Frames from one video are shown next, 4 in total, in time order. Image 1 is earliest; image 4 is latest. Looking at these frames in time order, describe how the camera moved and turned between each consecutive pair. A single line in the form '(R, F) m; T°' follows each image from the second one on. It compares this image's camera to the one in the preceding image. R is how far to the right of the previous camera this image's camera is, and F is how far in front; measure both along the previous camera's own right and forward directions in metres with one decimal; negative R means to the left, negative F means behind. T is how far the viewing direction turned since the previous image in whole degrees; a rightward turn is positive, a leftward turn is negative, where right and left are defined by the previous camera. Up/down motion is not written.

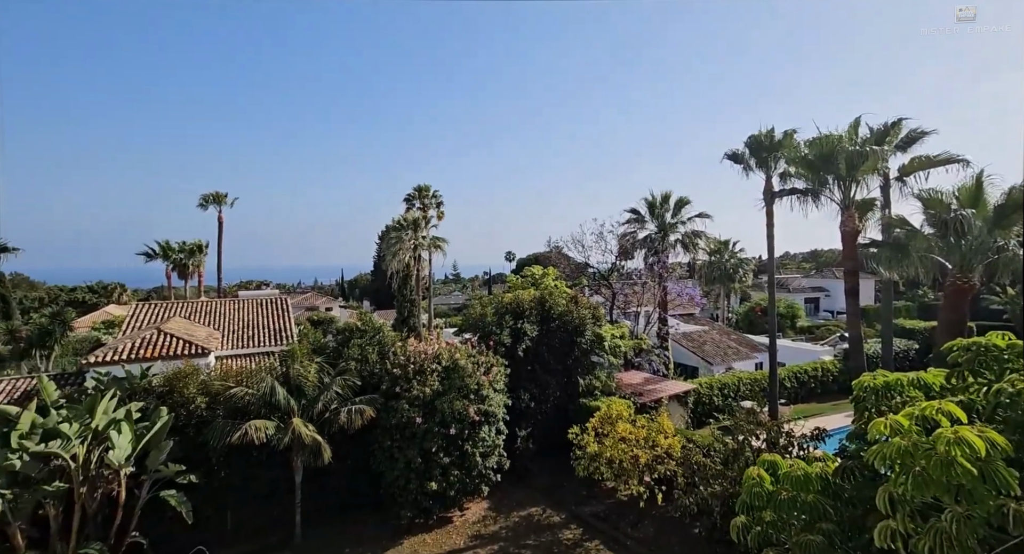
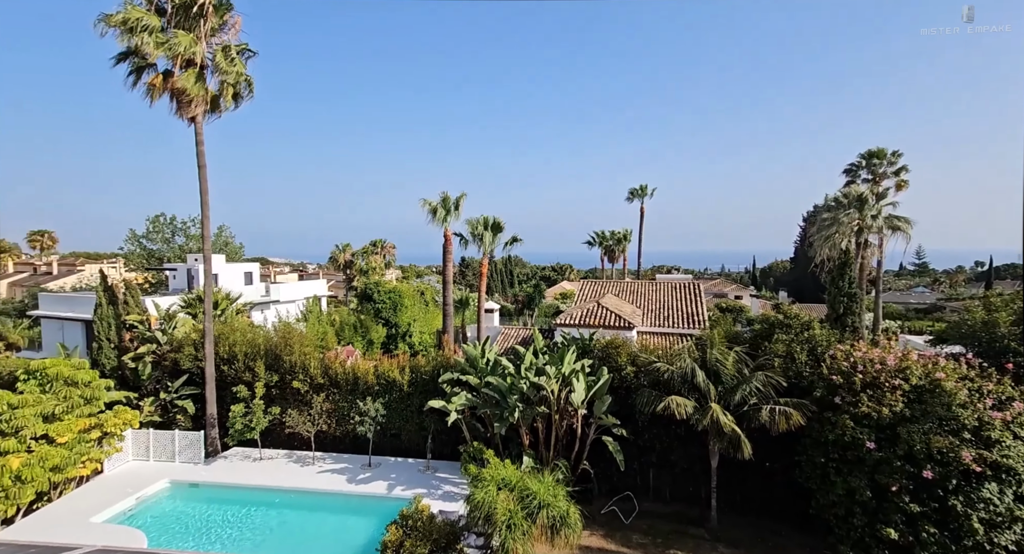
(-1.1, +1.1) m; -43°
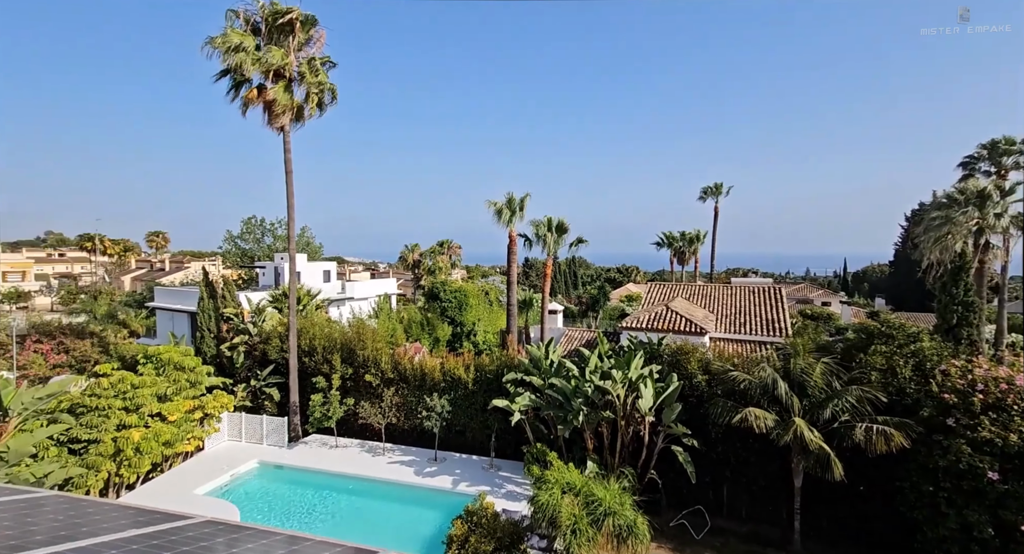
(-0.2, +0.5) m; -7°
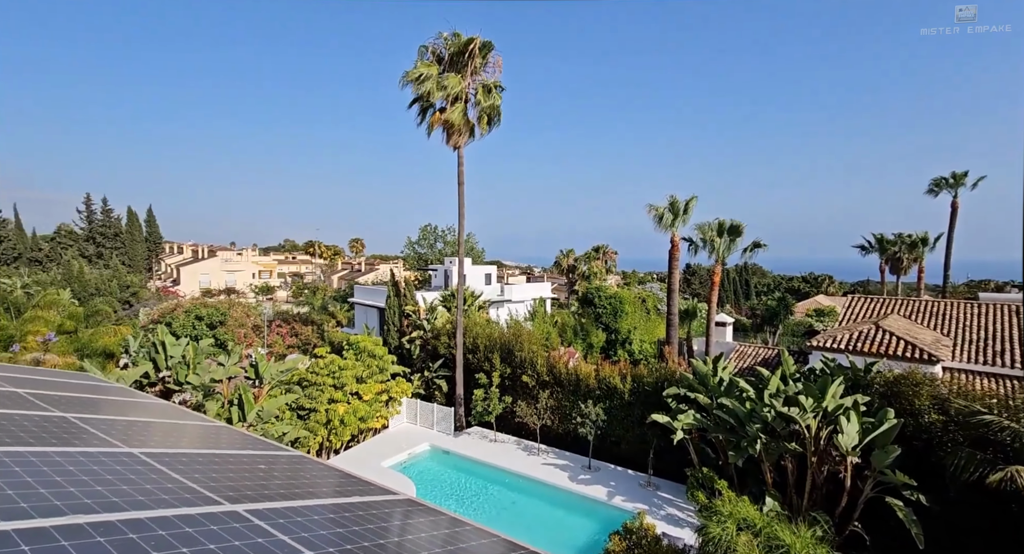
(-1.1, +2.2) m; -17°
